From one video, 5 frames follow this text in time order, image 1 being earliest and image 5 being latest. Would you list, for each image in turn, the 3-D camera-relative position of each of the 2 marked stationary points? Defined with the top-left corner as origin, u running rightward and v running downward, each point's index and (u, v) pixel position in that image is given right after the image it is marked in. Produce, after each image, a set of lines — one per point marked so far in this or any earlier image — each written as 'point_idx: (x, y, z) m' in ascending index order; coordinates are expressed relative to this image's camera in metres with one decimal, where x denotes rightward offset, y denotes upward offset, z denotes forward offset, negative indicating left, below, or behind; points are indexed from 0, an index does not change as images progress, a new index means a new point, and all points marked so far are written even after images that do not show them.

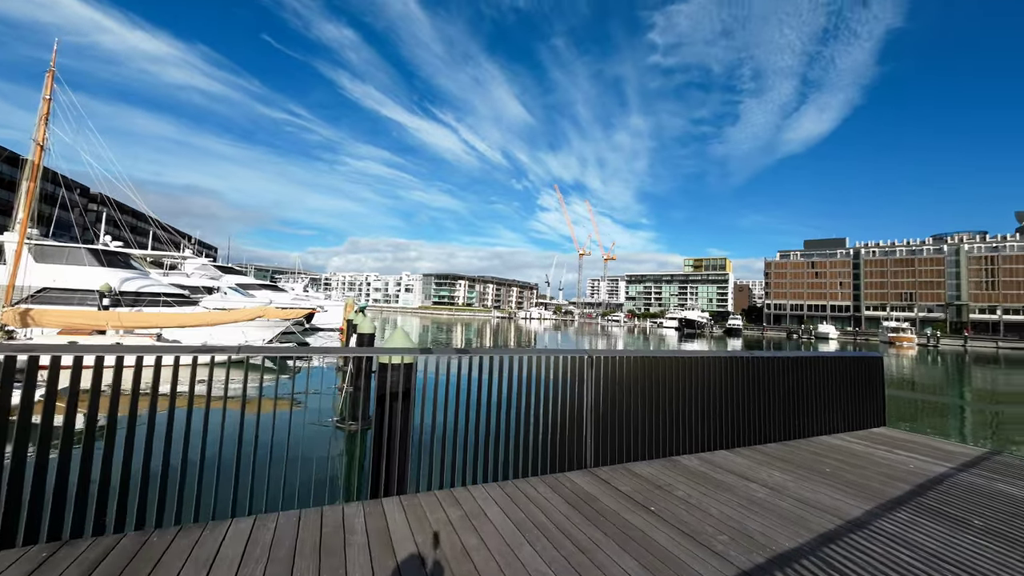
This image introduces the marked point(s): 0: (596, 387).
0: (+1.0, -1.1, +4.5) m
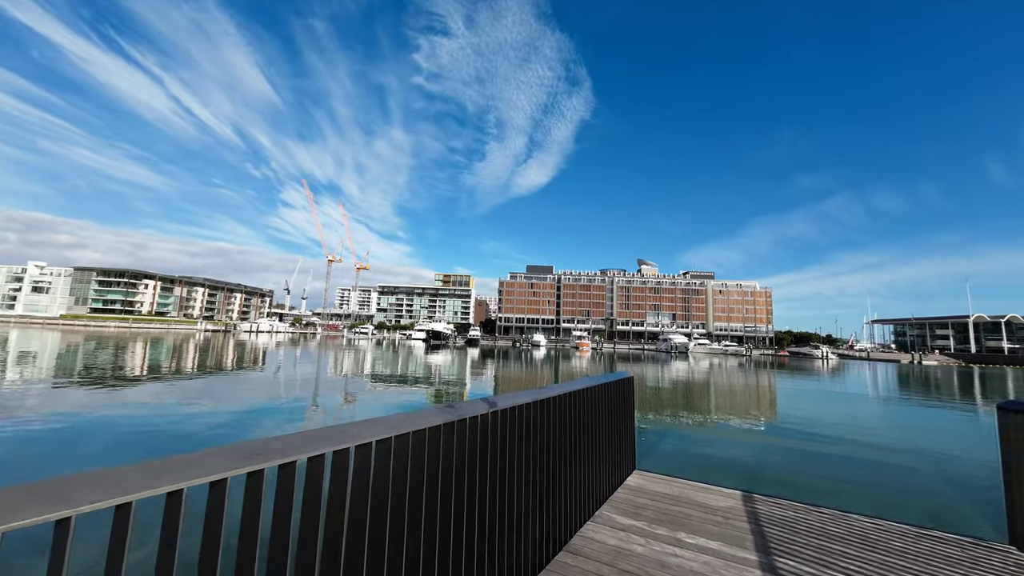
0: (-1.5, -0.8, +0.3) m
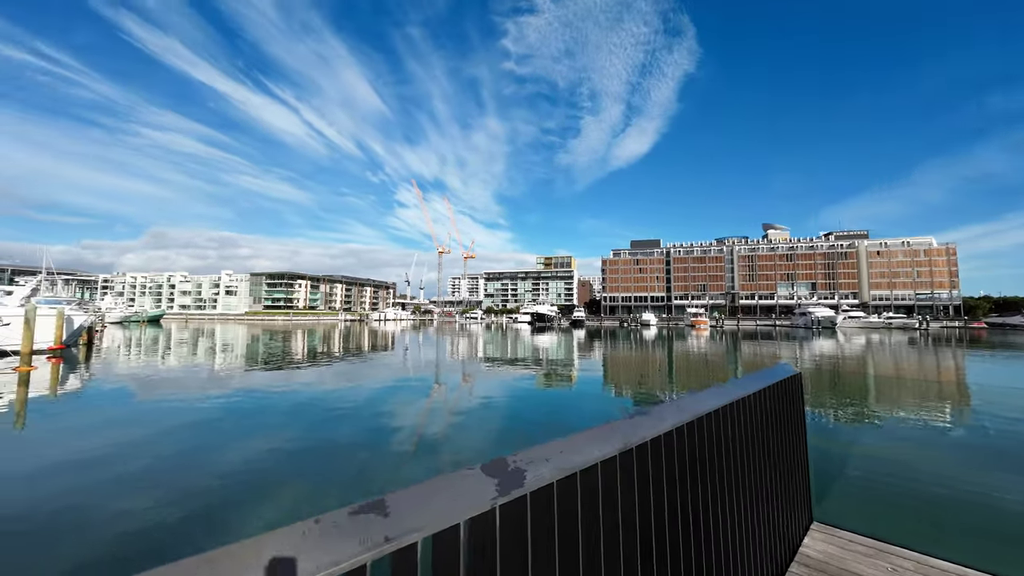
0: (-1.9, -0.8, -0.7) m
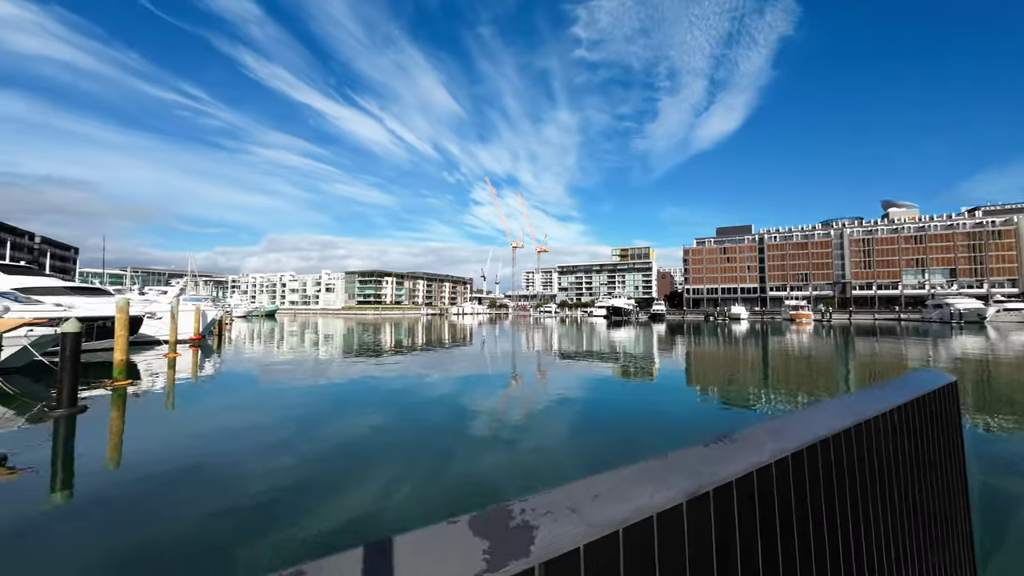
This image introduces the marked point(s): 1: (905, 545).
0: (-2.2, -0.8, -0.6) m
1: (+2.7, -1.7, +2.6) m
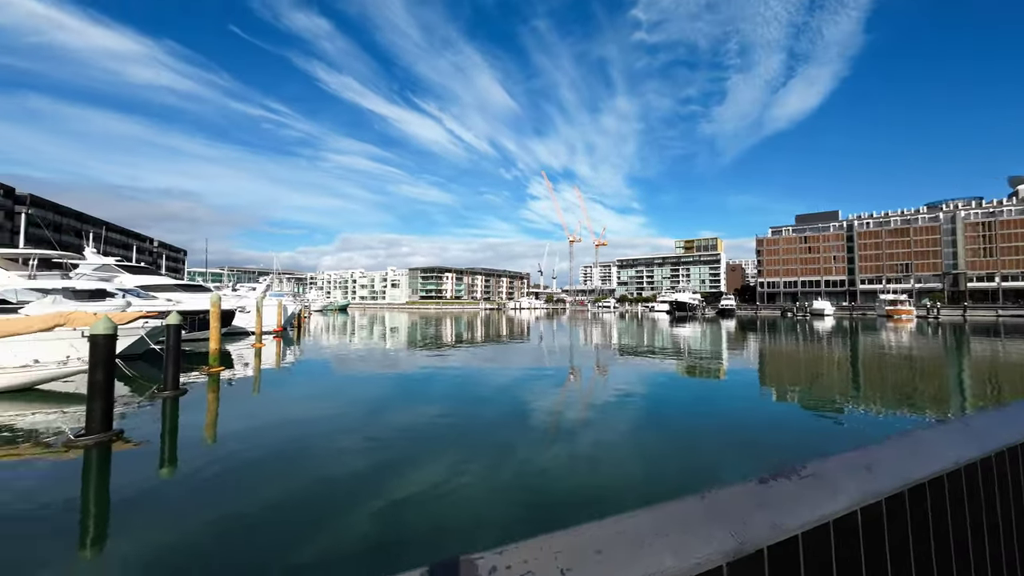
0: (-2.4, -0.8, -0.4) m
1: (+2.9, -1.6, +2.0) m
